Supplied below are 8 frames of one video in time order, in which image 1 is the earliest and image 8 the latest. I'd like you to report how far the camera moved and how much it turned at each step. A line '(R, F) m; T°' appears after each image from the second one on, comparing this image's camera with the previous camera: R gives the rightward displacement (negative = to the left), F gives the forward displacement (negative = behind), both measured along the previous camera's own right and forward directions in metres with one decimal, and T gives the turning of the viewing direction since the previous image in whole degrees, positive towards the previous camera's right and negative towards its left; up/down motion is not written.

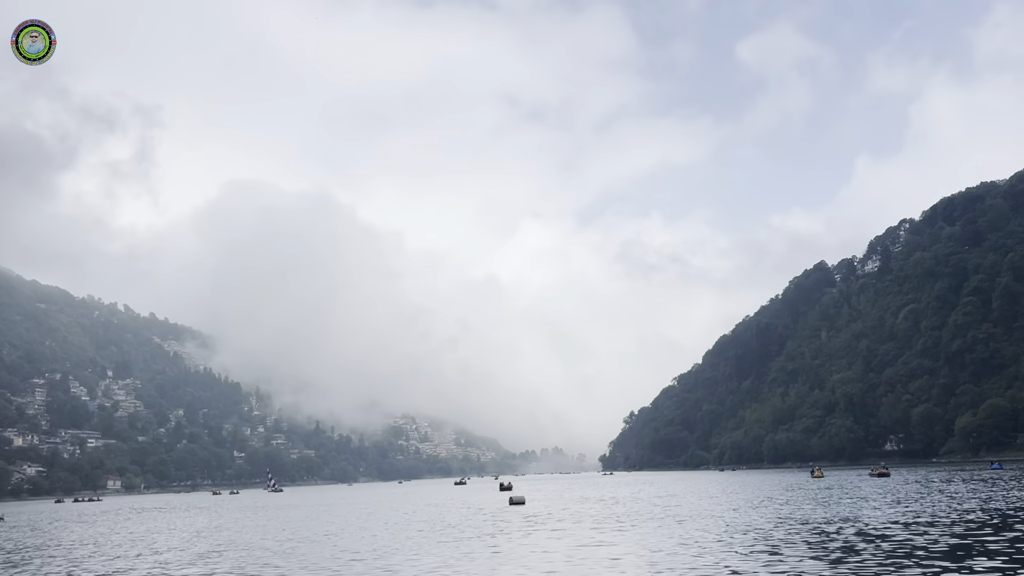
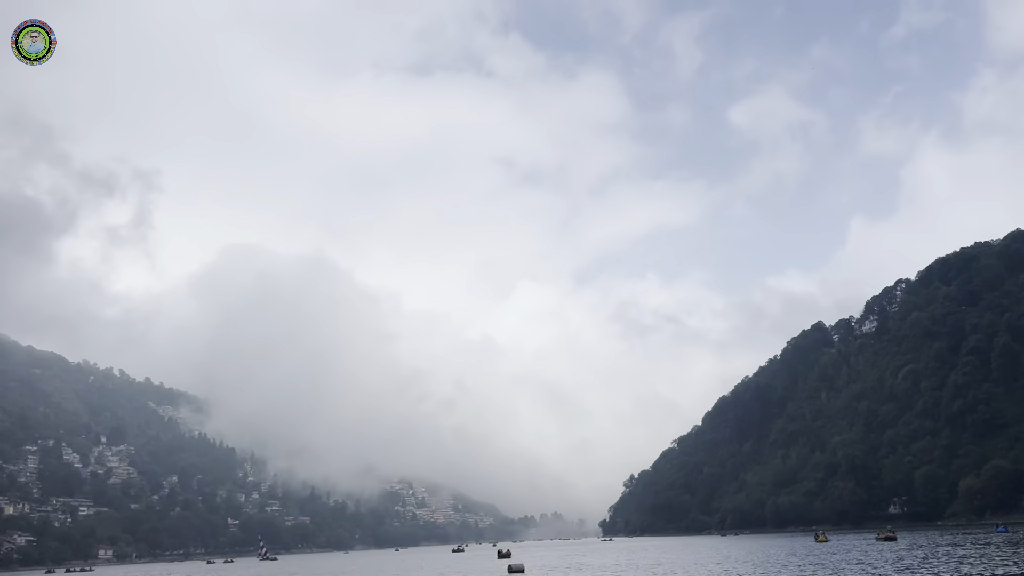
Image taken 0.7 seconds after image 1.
(-0.3, -0.2) m; 0°
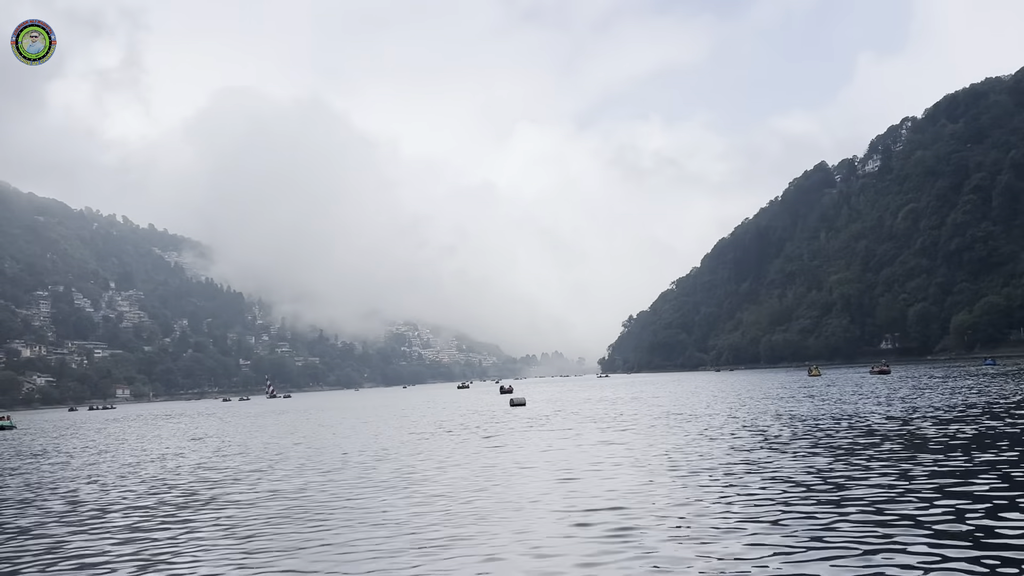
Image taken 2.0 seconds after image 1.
(+1.0, +0.1) m; -1°
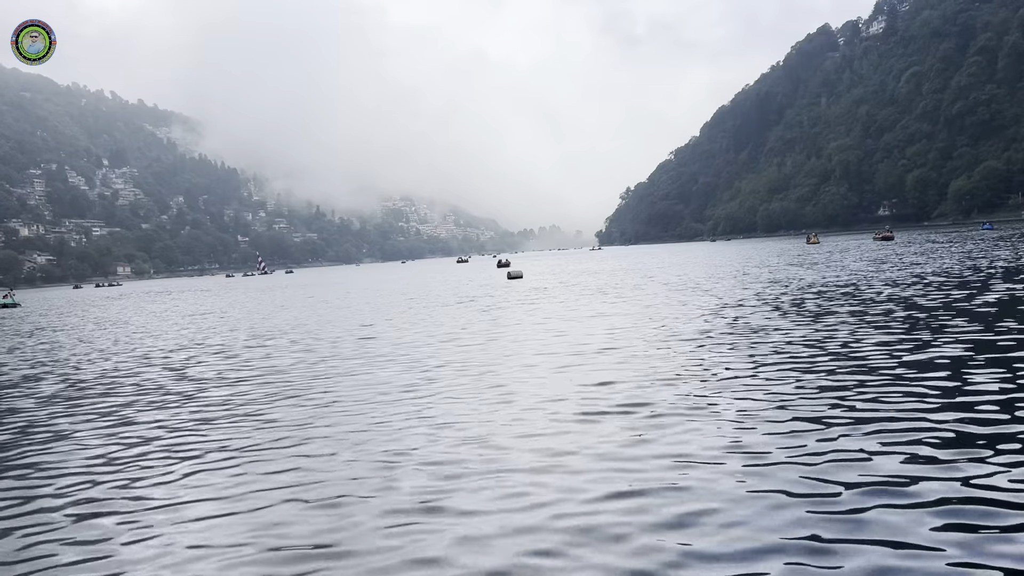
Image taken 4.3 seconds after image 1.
(+1.1, -0.2) m; 0°
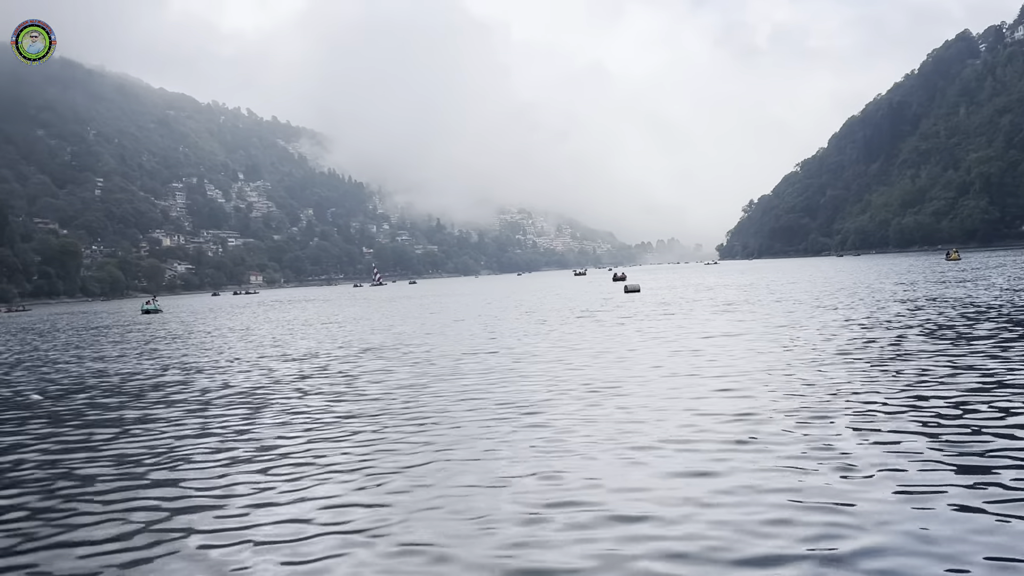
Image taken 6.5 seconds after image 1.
(+0.5, +0.3) m; -8°
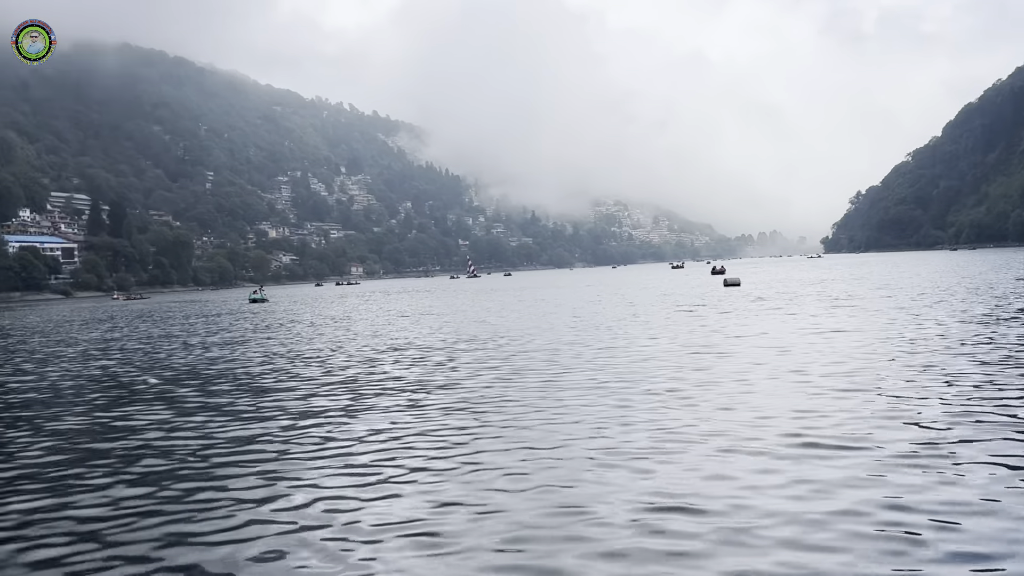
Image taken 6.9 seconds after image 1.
(0.0, +0.2) m; -7°
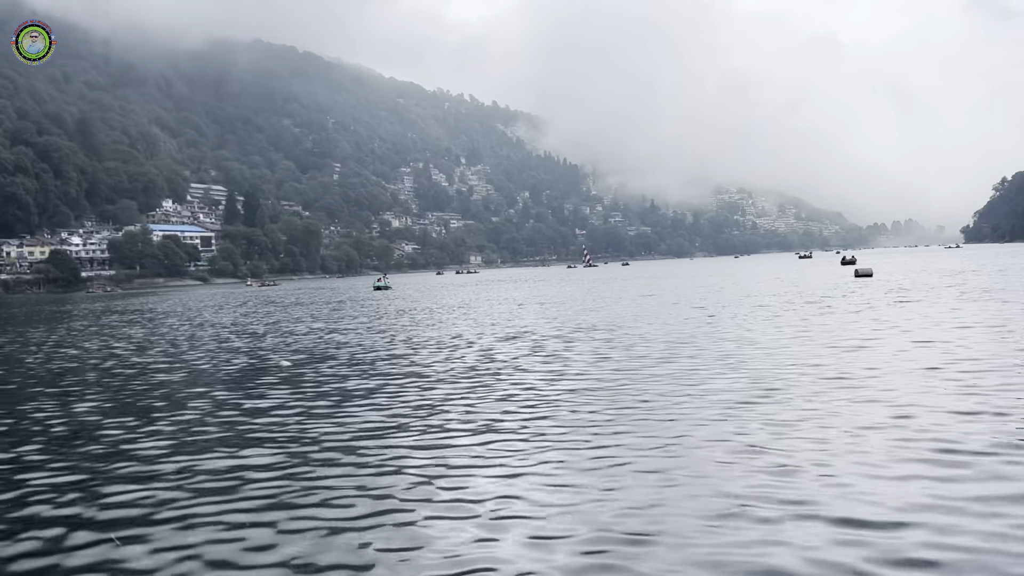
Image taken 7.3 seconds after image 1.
(0.0, +0.1) m; -8°
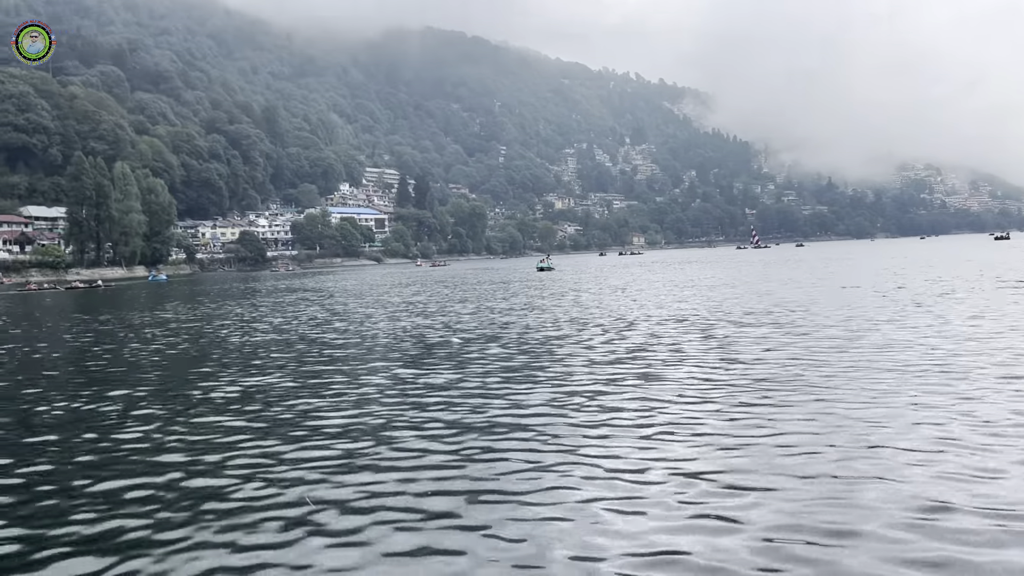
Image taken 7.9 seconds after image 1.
(0.0, +0.1) m; -11°
